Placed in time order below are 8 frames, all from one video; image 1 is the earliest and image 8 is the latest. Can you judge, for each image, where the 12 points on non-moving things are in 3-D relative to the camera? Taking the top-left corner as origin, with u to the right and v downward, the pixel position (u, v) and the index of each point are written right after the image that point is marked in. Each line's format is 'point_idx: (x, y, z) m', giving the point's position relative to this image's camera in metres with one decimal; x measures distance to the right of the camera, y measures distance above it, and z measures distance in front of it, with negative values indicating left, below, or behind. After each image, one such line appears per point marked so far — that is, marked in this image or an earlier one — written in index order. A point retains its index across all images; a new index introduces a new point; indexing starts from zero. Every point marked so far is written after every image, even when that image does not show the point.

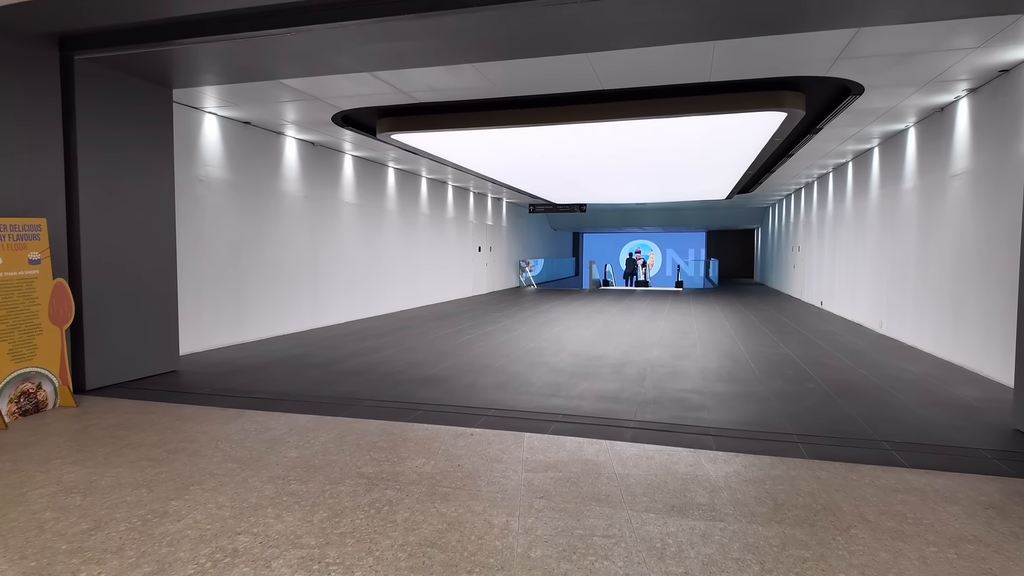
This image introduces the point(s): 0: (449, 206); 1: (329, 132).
0: (-1.5, +2.0, +14.1) m
1: (-2.6, +2.2, +8.4) m
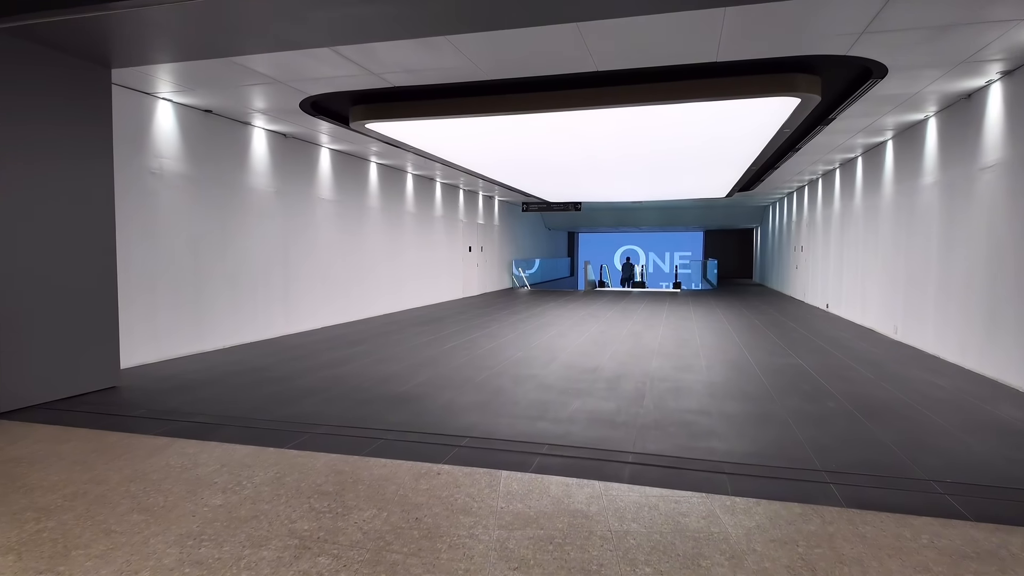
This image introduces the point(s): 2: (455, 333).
0: (-1.7, +2.0, +13.4) m
1: (-2.8, +2.2, +7.7) m
2: (-0.9, -0.7, +8.7) m
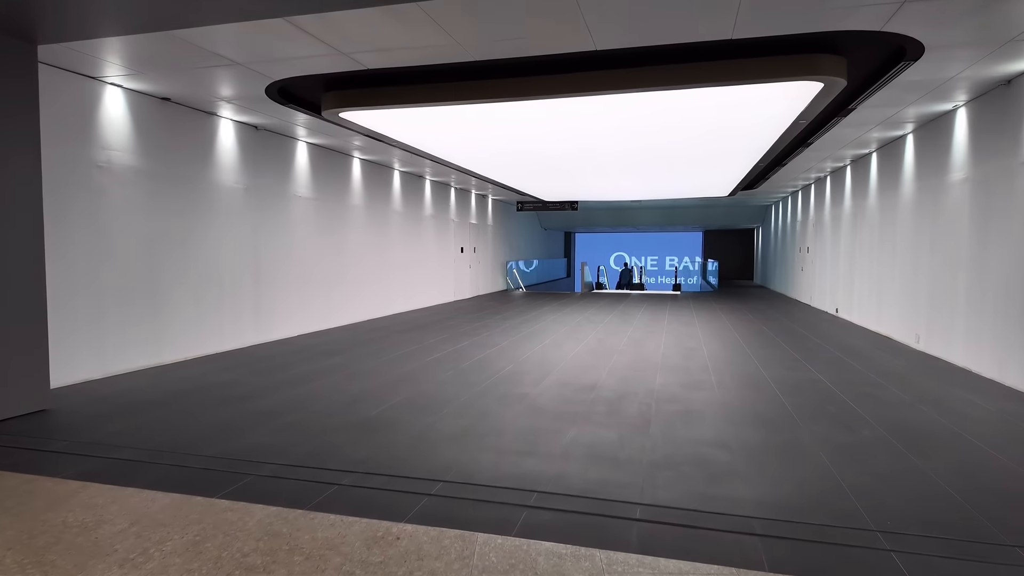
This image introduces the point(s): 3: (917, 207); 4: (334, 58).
0: (-1.9, +1.9, +12.8) m
1: (-2.9, +2.1, +7.1) m
2: (-1.0, -0.7, +8.1) m
3: (+5.2, +1.0, +7.6) m
4: (-1.5, +2.0, +5.1) m
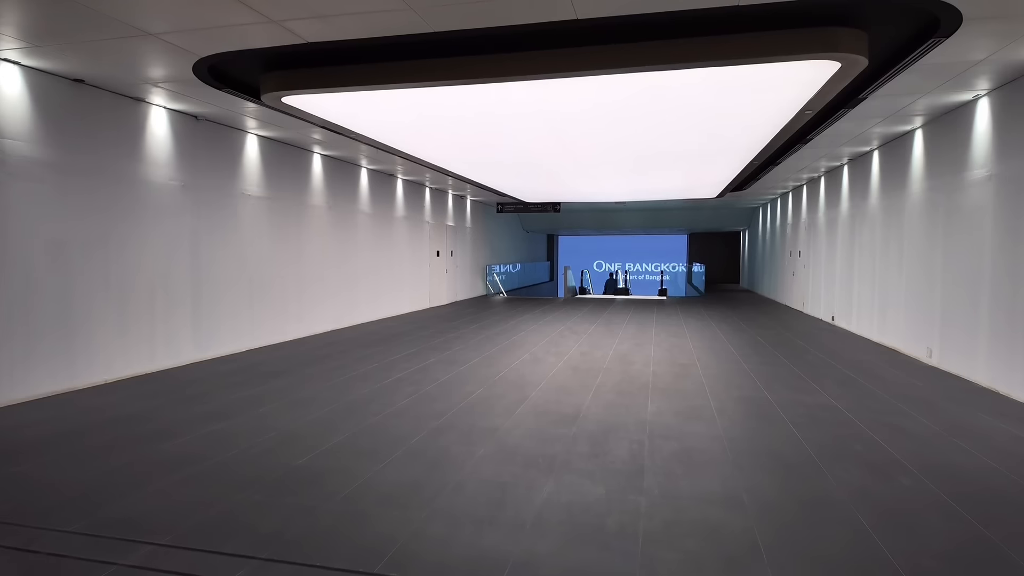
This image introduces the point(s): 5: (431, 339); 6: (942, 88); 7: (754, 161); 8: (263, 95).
0: (-2.3, +1.8, +12.0) m
1: (-3.2, +2.0, +6.2) m
2: (-1.3, -0.9, +7.3) m
3: (+4.9, +0.9, +6.9) m
4: (-1.8, +1.9, +4.2) m
5: (-1.2, -0.8, +8.7) m
6: (+4.2, +1.9, +5.7) m
7: (+3.6, +1.9, +8.6) m
8: (-2.2, +1.7, +5.3) m
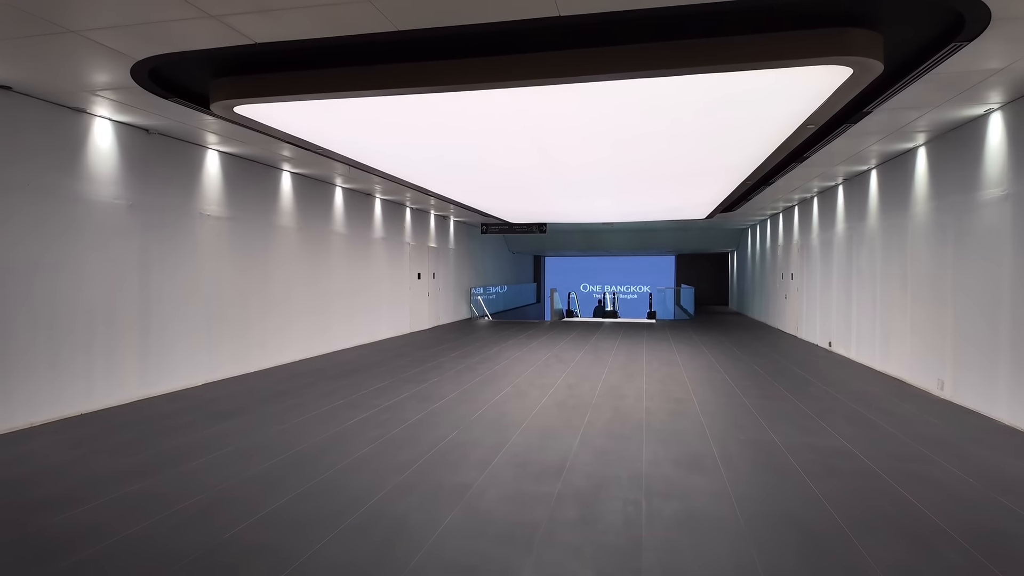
0: (-2.6, +1.3, +11.4) m
1: (-3.4, +1.7, +5.7) m
2: (-1.5, -1.2, +6.7) m
3: (+4.7, +0.6, +6.5) m
4: (-2.0, +1.7, +3.7) m
5: (-1.5, -1.1, +8.1) m
6: (+4.0, +1.7, +5.3) m
7: (+3.3, +1.5, +8.2) m
8: (-2.4, +1.5, +4.7) m
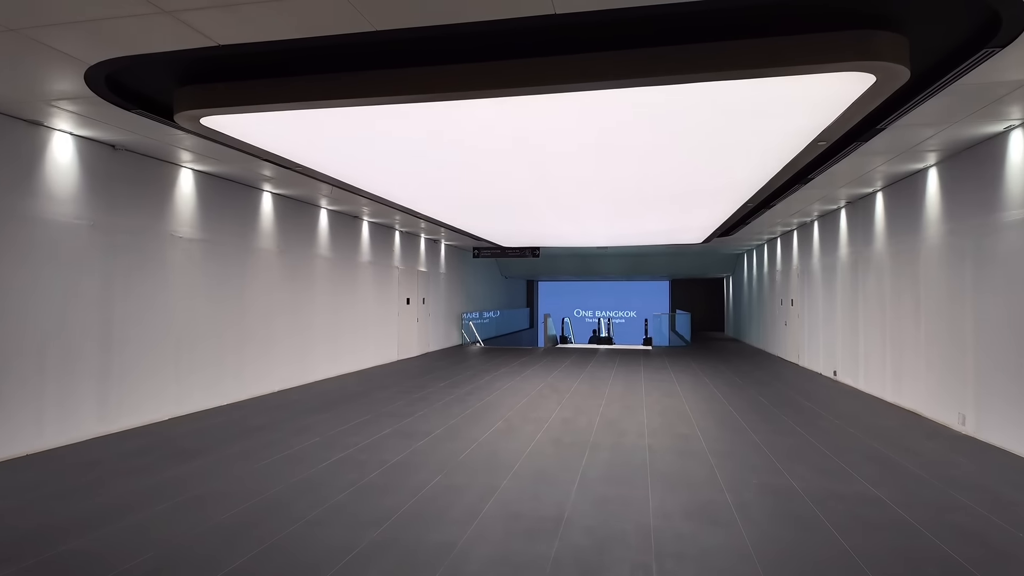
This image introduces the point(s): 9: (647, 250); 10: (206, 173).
0: (-2.8, +0.8, +11.0) m
1: (-3.5, +1.5, +5.3) m
2: (-1.6, -1.5, +6.2) m
3: (+4.6, +0.4, +6.2) m
4: (-2.0, +1.5, +3.3) m
5: (-1.6, -1.5, +7.6) m
6: (+3.9, +1.4, +5.0) m
7: (+3.2, +1.2, +7.9) m
8: (-2.5, +1.3, +4.3) m
9: (+4.5, +1.2, +19.3) m
10: (-3.7, +1.4, +7.0) m
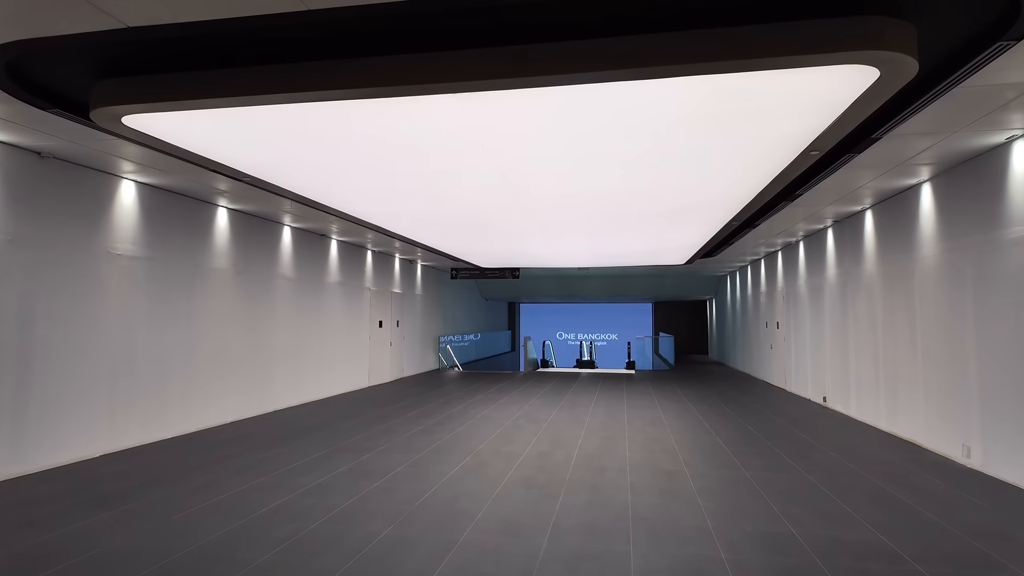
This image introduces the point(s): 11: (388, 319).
0: (-3.2, +0.4, +10.5) m
1: (-3.8, +1.3, +4.7) m
2: (-1.9, -1.7, +5.6) m
3: (+4.3, +0.1, +5.8) m
4: (-2.2, +1.4, +2.8) m
5: (-1.9, -1.7, +7.0) m
6: (+3.6, +1.3, +4.6) m
7: (+2.9, +0.9, +7.5) m
8: (-2.7, +1.1, +3.8) m
9: (+3.8, +0.5, +18.9) m
10: (-4.0, +1.1, +6.5) m
11: (-2.7, -0.7, +12.9) m
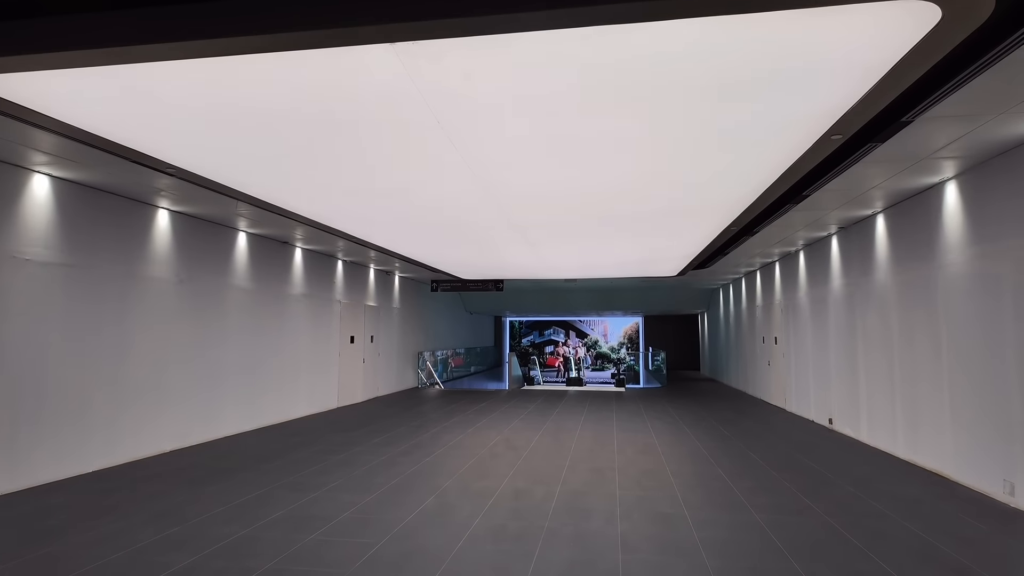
0: (-3.5, +0.2, +9.6) m
1: (-4.0, +1.2, +3.9) m
2: (-2.1, -1.7, +4.7) m
3: (+4.1, +0.1, +5.1) m
4: (-2.4, +1.4, +2.1) m
5: (-2.2, -1.8, +6.1) m
6: (+3.4, +1.2, +4.0) m
7: (+2.6, +0.7, +6.8) m
8: (-2.9, +1.1, +3.0) m
9: (+3.3, +0.1, +18.2) m
10: (-4.2, +1.0, +5.6) m
11: (-3.1, -0.9, +12.0) m
